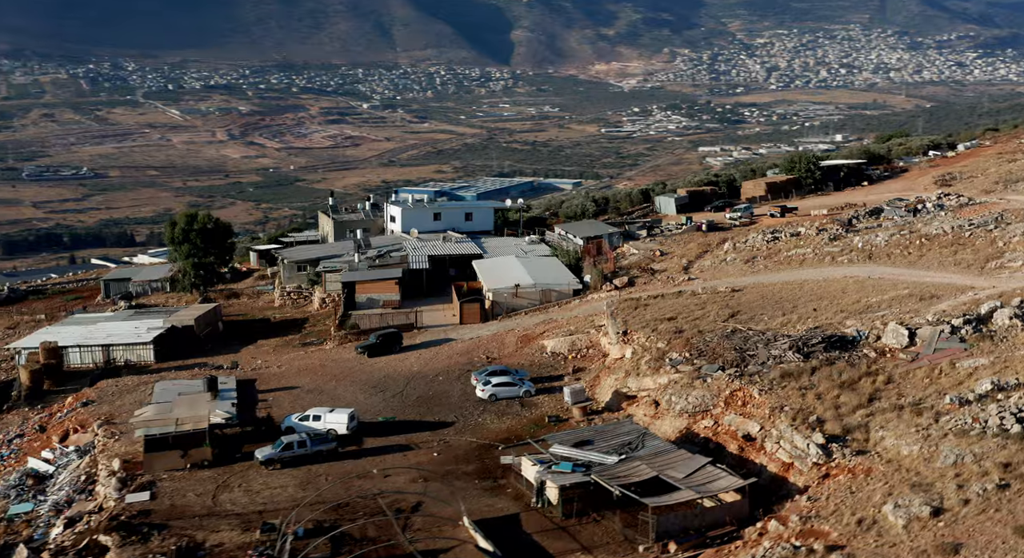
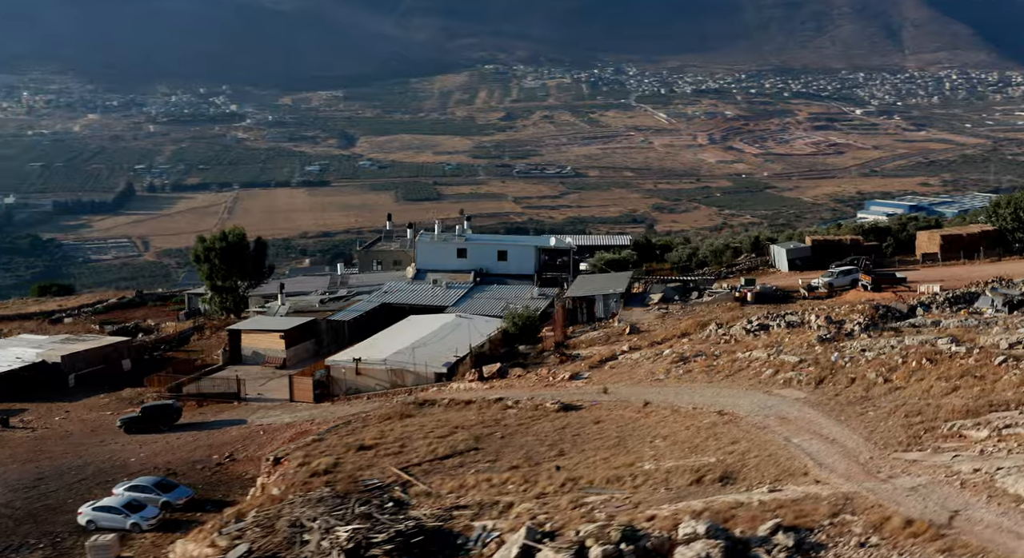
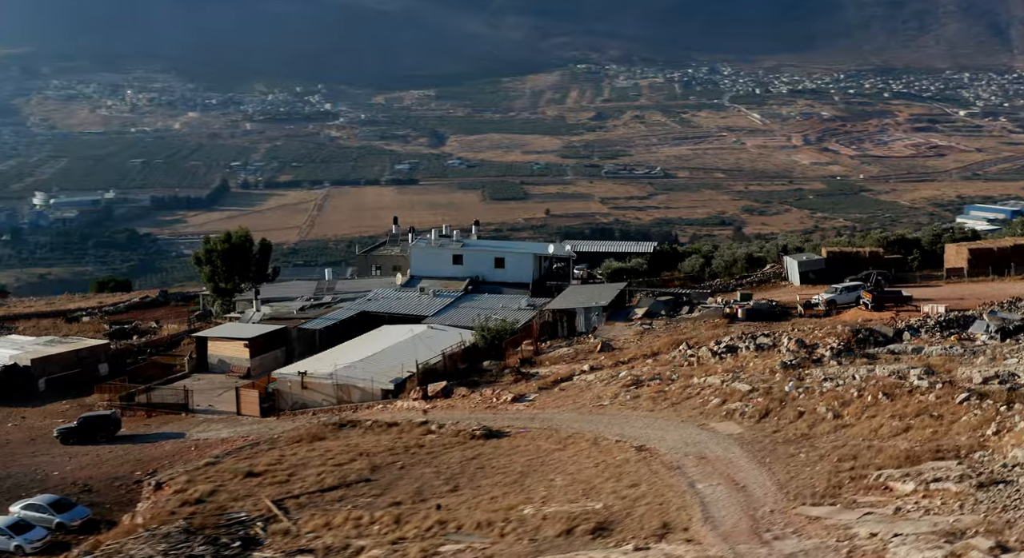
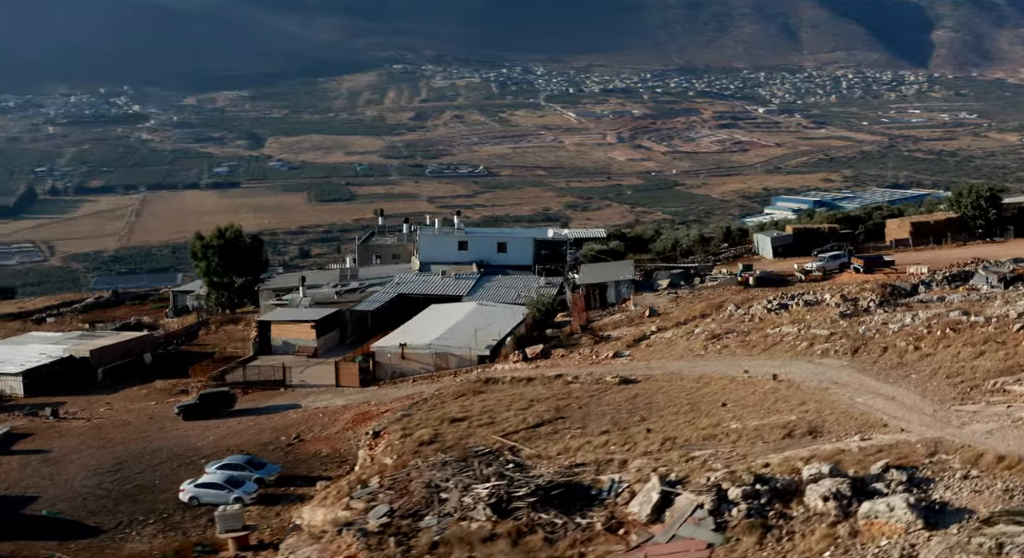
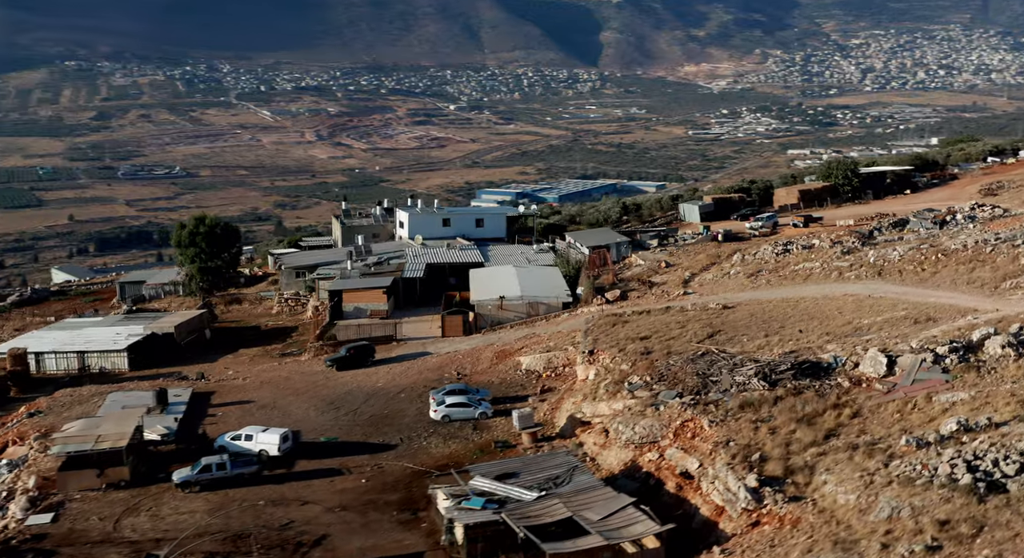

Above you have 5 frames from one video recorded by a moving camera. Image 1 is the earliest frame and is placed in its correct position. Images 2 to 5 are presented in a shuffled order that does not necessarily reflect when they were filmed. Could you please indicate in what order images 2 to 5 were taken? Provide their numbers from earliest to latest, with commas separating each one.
5, 4, 2, 3
